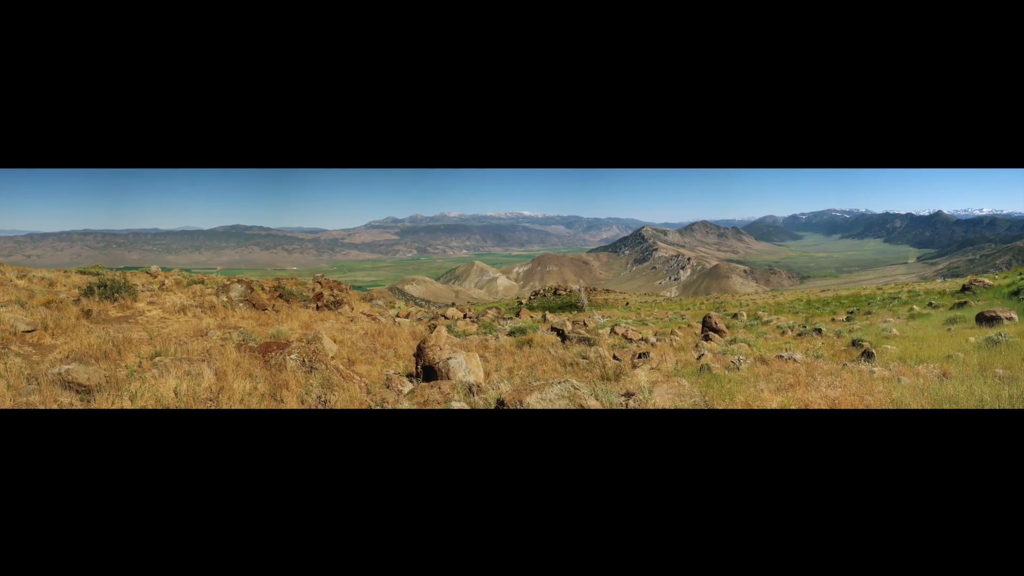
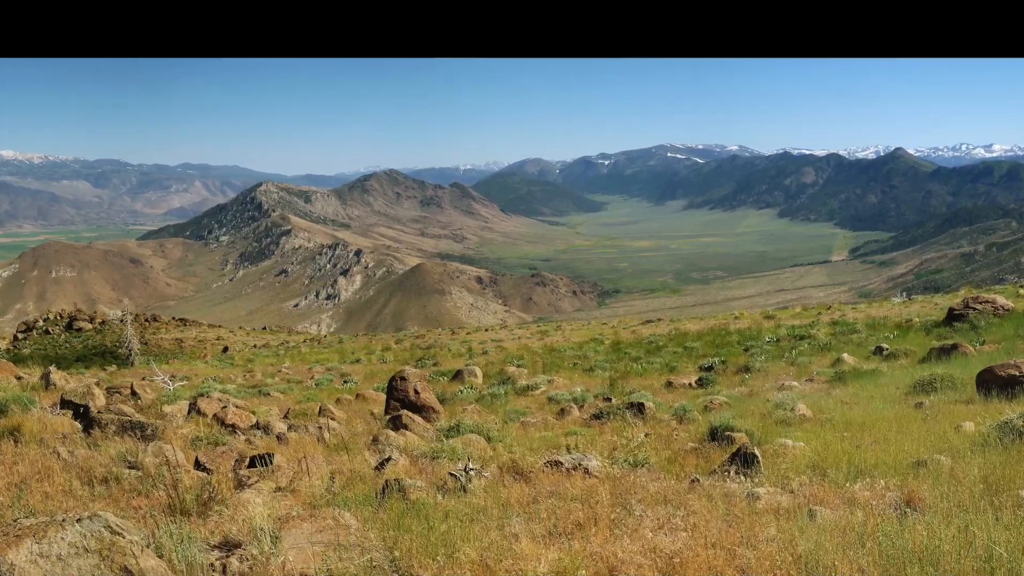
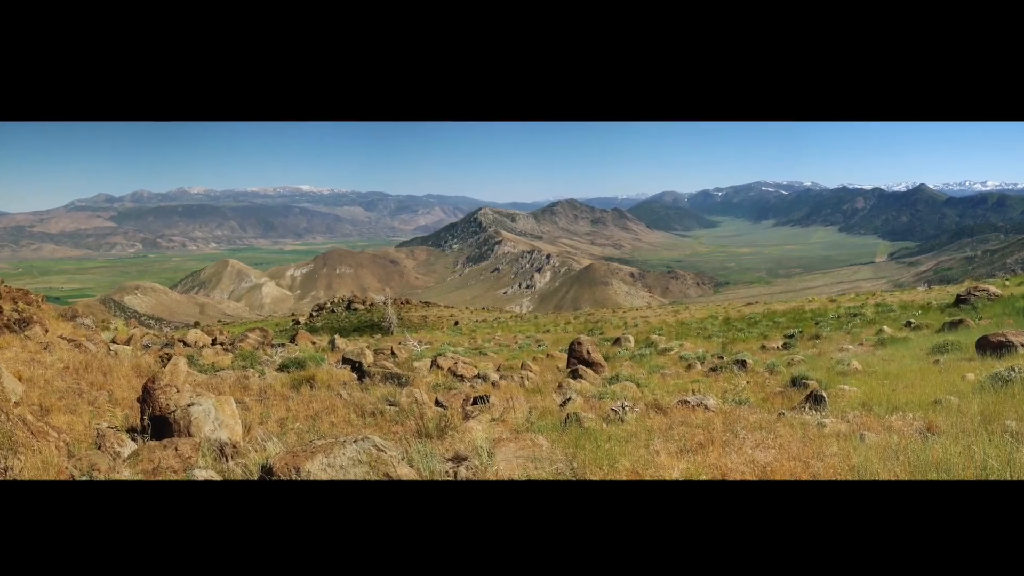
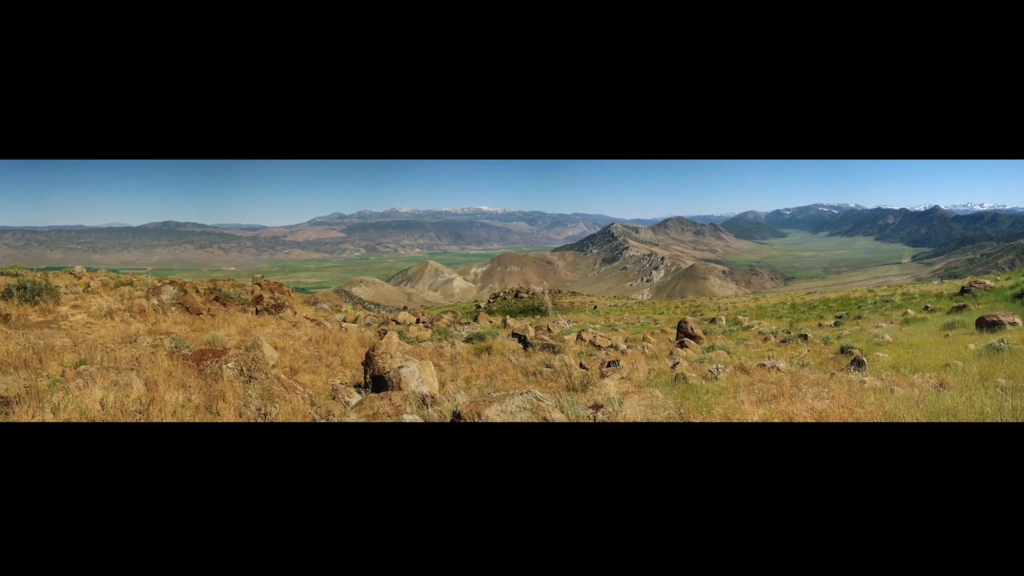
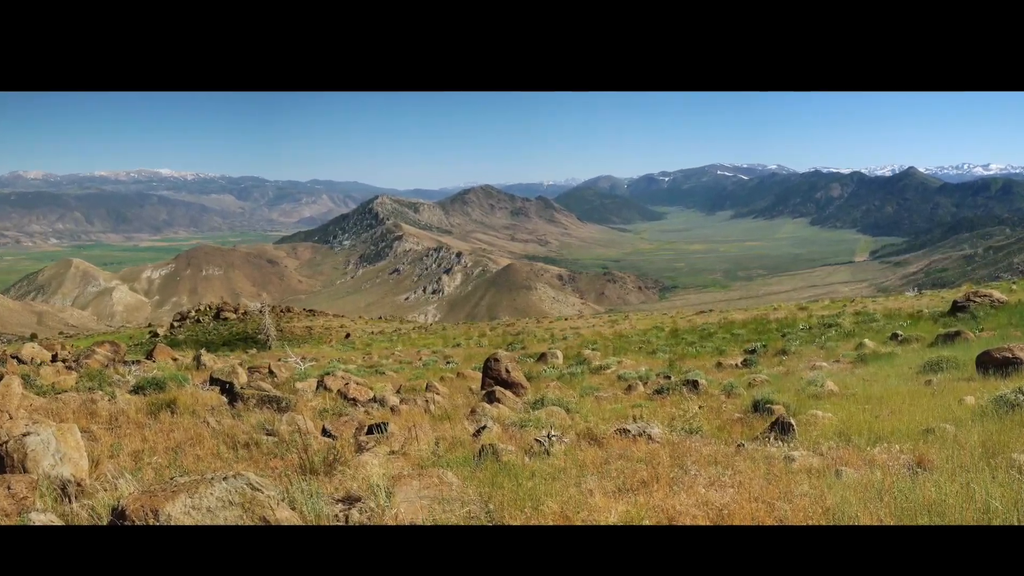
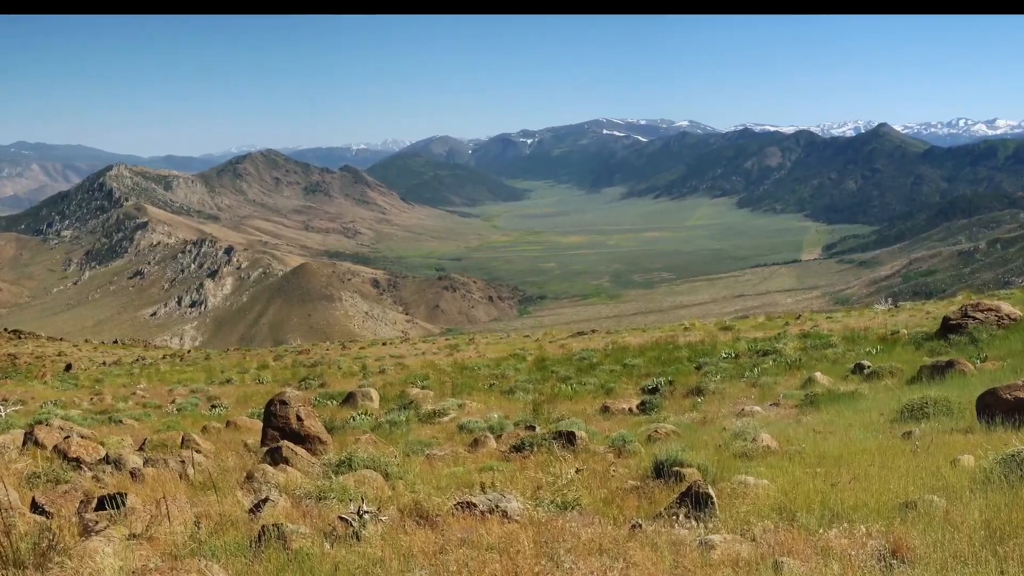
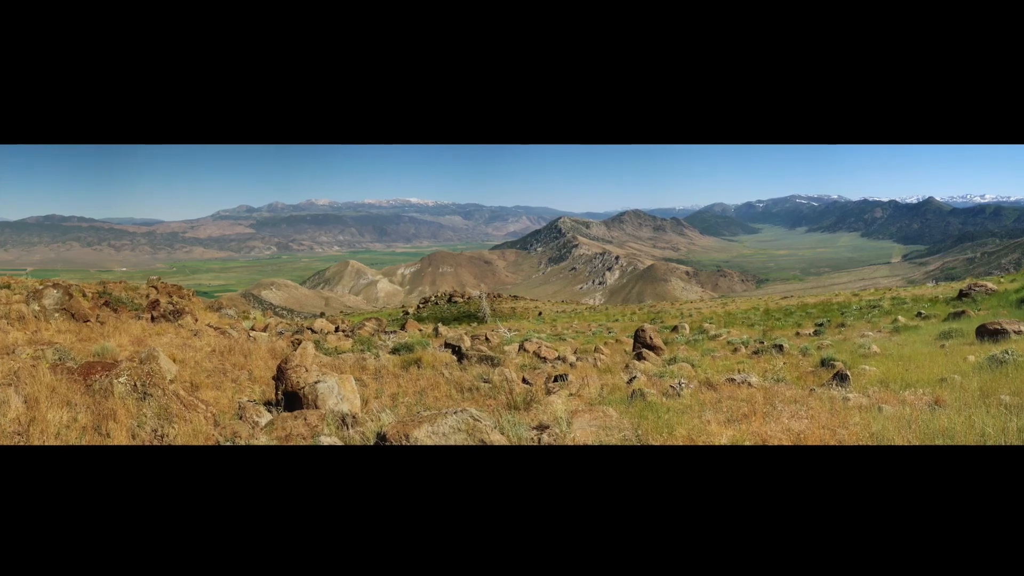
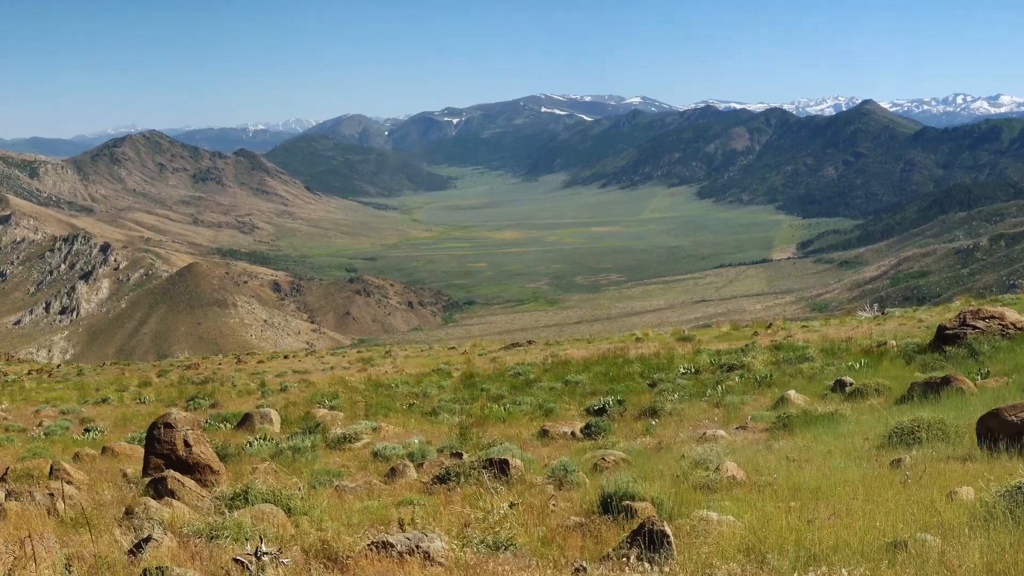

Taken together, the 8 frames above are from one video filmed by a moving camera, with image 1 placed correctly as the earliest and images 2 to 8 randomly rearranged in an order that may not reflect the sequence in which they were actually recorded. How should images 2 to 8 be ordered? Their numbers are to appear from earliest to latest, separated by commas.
4, 7, 3, 5, 2, 6, 8
